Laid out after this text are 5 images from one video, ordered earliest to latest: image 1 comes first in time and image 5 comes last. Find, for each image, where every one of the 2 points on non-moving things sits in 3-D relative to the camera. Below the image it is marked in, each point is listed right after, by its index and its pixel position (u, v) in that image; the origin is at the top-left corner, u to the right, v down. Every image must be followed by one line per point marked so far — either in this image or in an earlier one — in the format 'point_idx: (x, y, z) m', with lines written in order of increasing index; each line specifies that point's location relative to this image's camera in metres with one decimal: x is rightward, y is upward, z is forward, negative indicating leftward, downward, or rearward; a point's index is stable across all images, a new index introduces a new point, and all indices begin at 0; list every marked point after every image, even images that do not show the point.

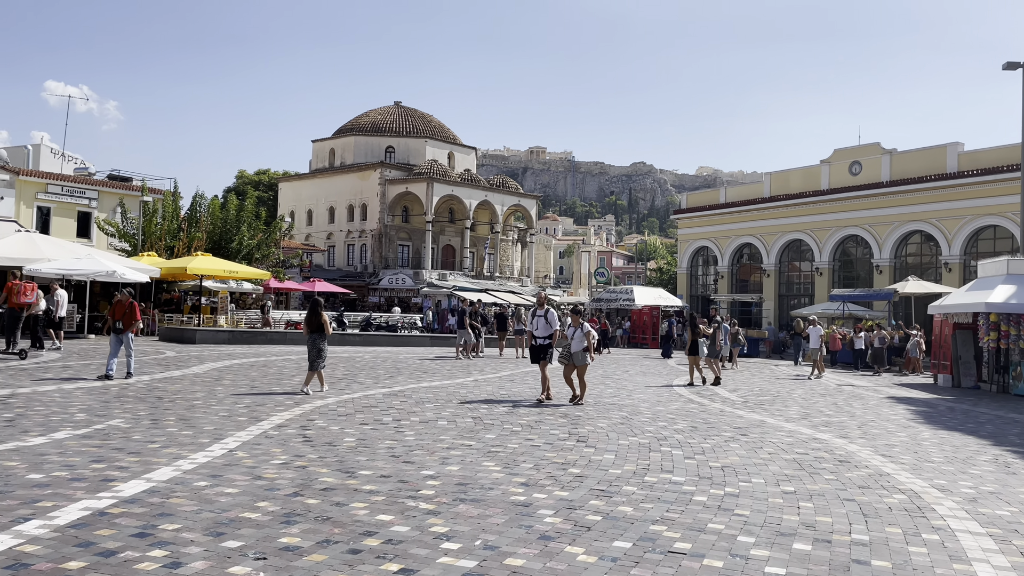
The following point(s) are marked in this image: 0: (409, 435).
0: (-1.2, -1.7, +9.1) m
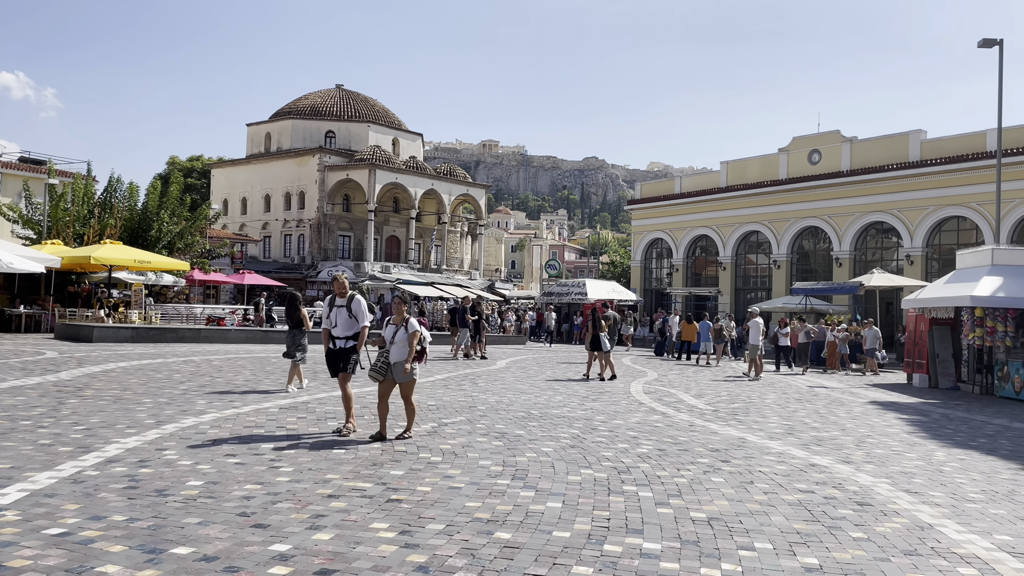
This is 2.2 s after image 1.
0: (-1.9, -1.5, +6.7) m
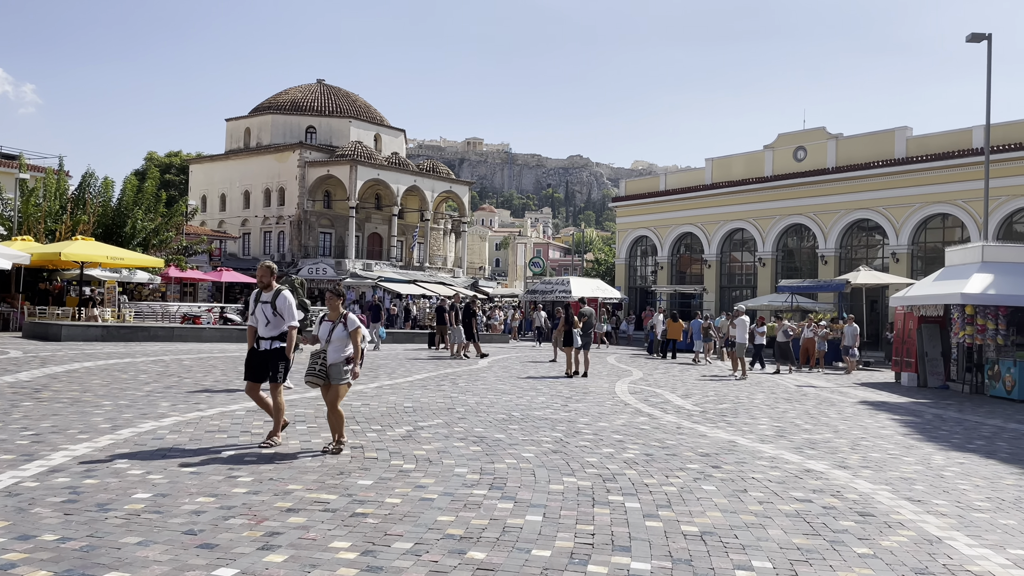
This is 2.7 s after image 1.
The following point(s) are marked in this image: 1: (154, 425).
0: (-2.1, -1.5, +6.2) m
1: (-3.9, -1.5, +8.9) m
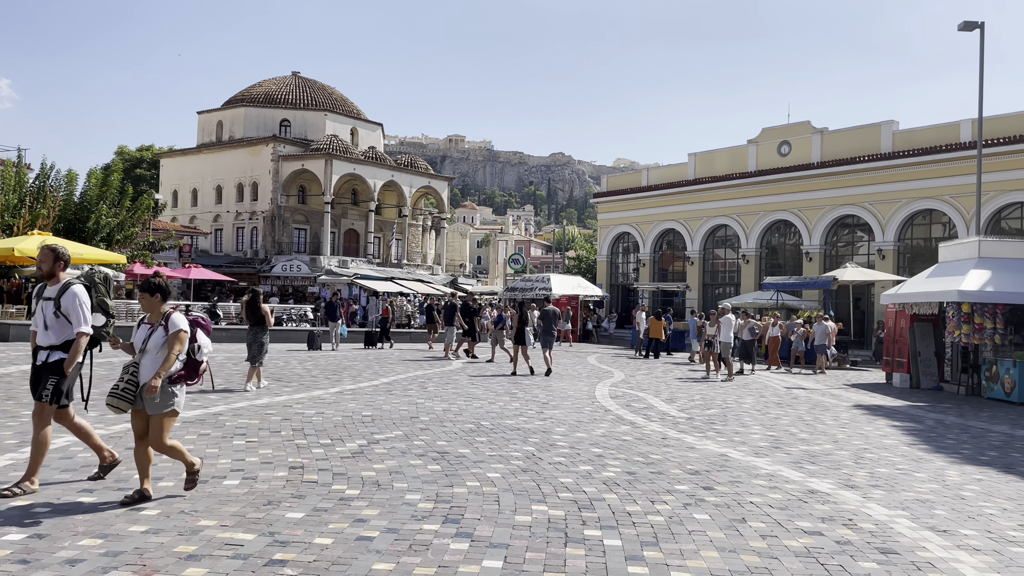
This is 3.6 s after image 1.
0: (-2.4, -1.5, +5.1) m
1: (-4.2, -1.5, +7.8) m
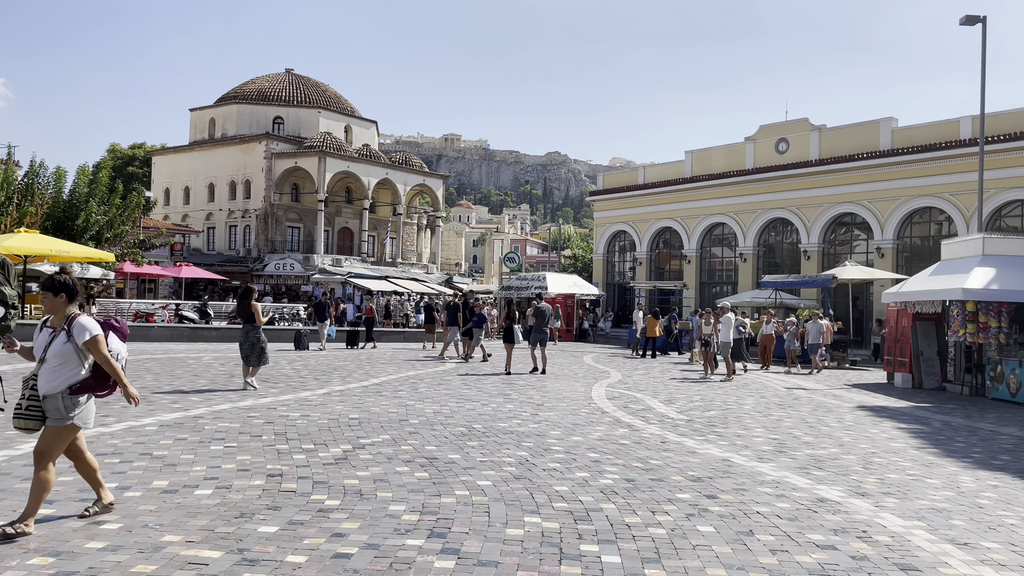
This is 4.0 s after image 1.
0: (-2.4, -1.4, +4.7) m
1: (-4.3, -1.4, +7.3) m
